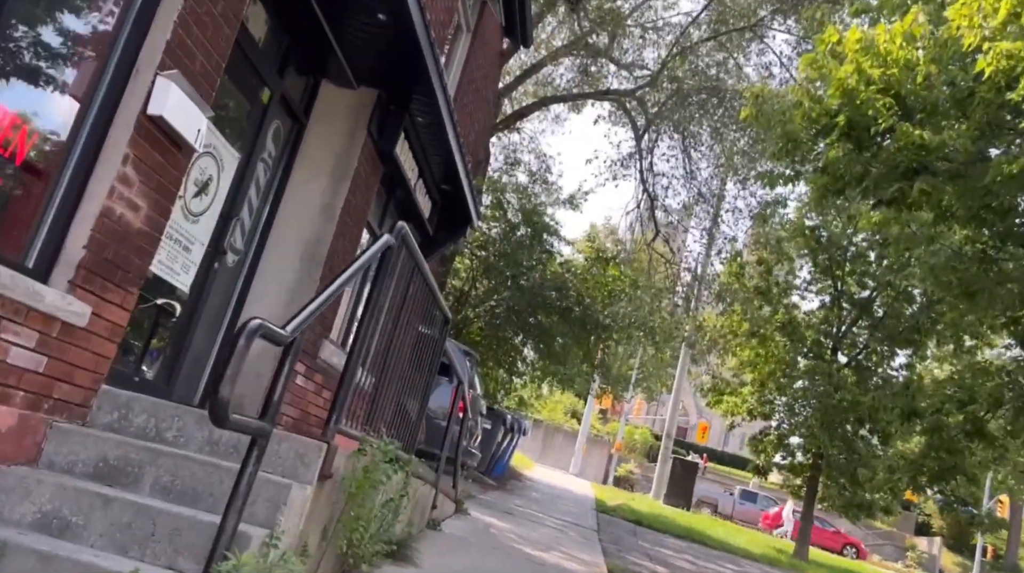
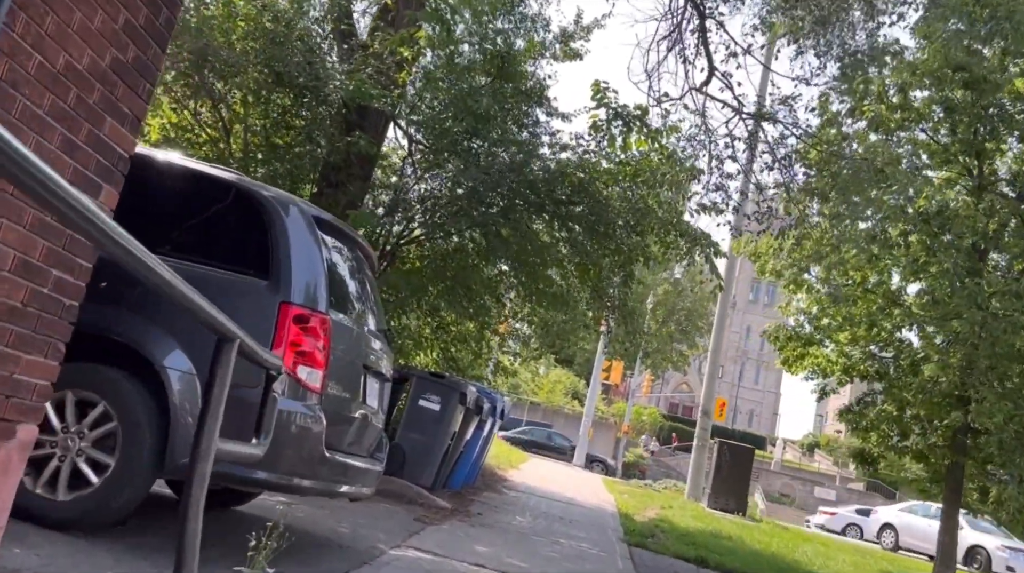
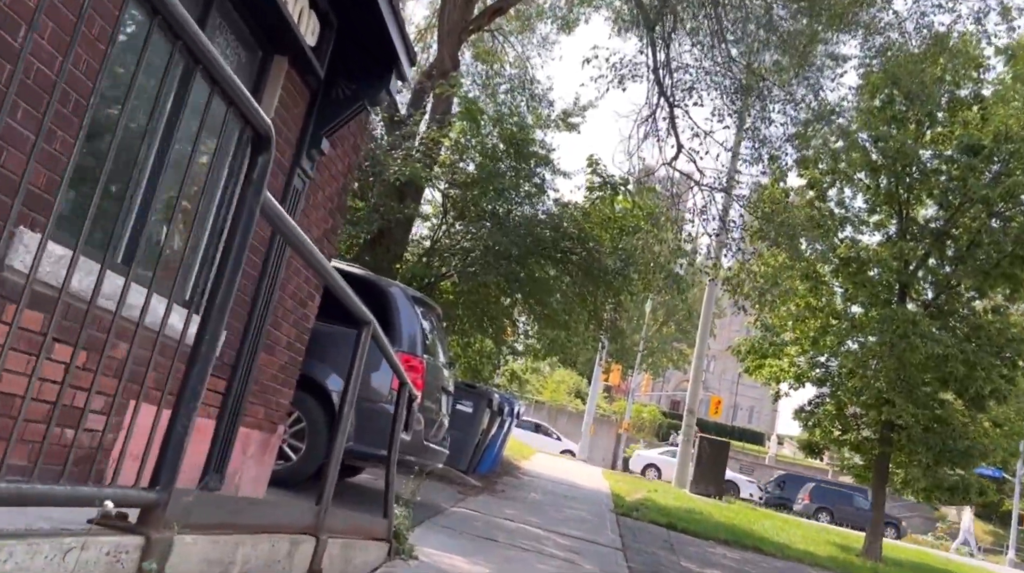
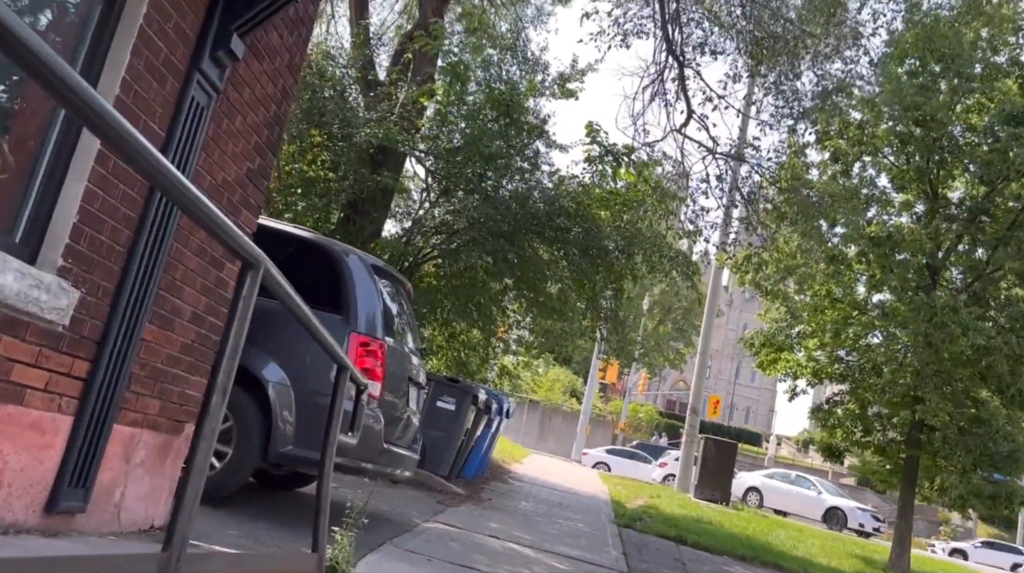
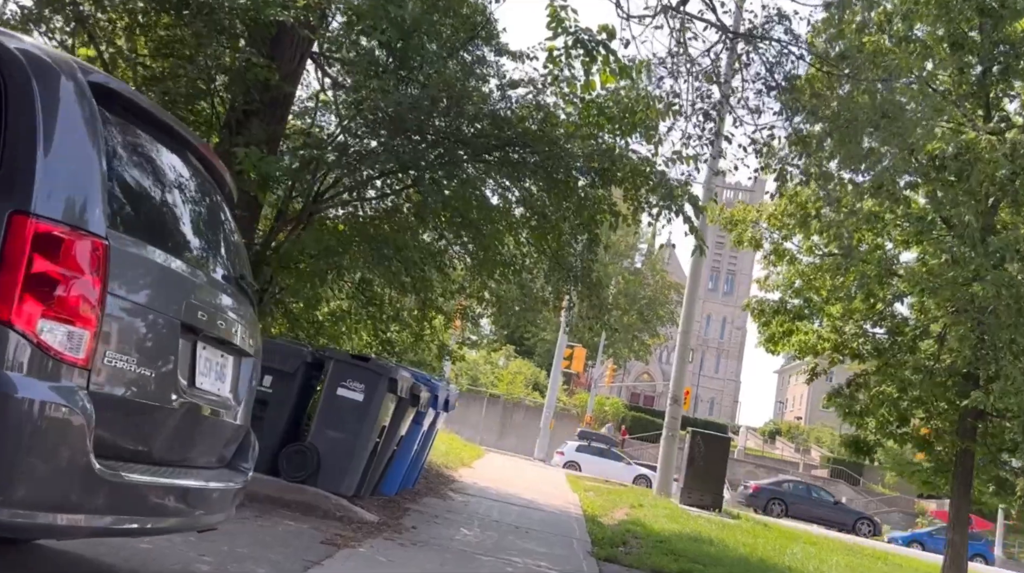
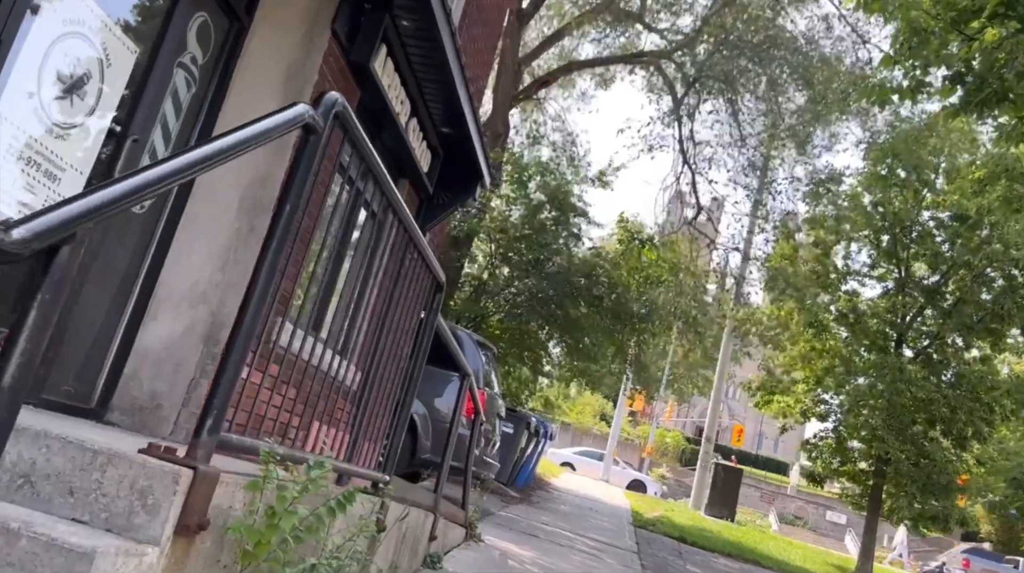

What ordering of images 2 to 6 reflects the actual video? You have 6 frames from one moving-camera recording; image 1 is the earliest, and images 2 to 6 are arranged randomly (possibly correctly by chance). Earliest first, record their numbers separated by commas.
6, 3, 4, 2, 5
